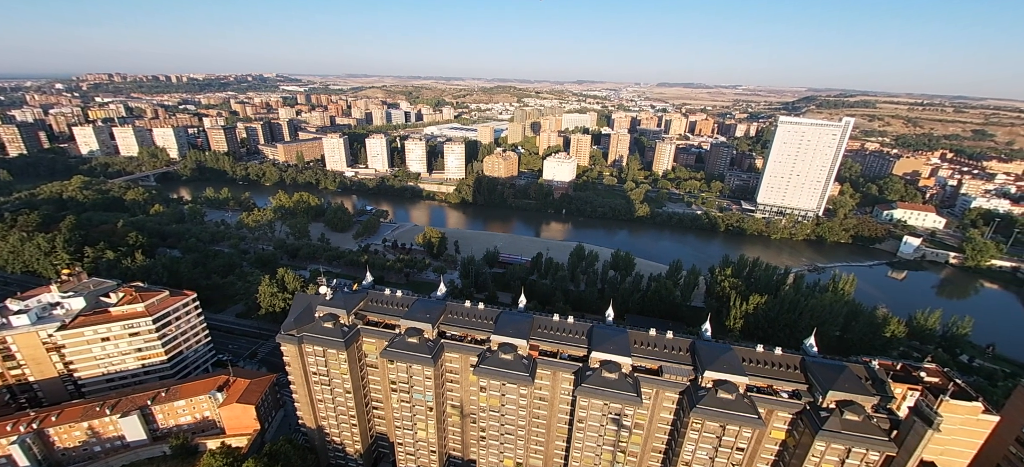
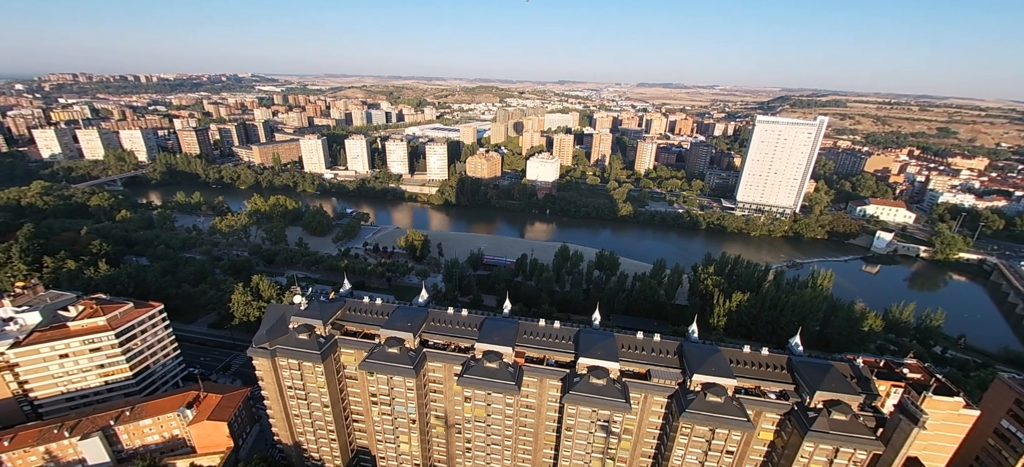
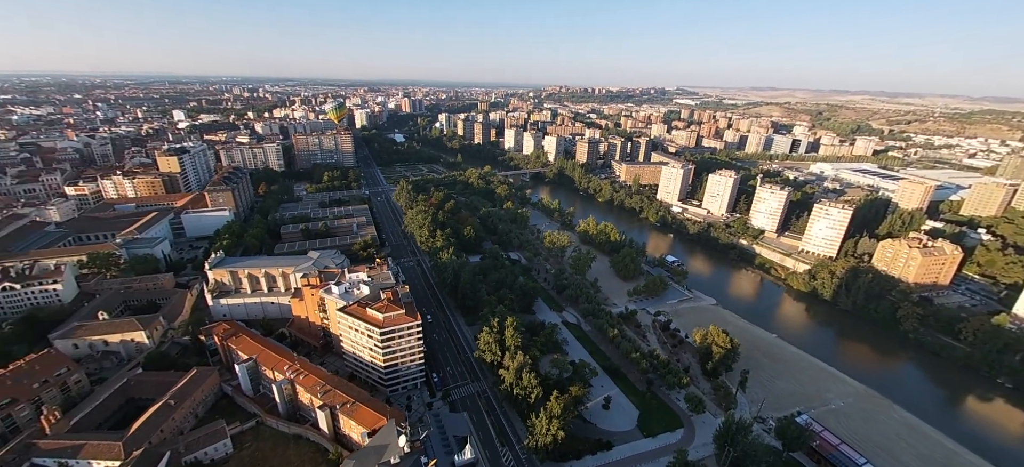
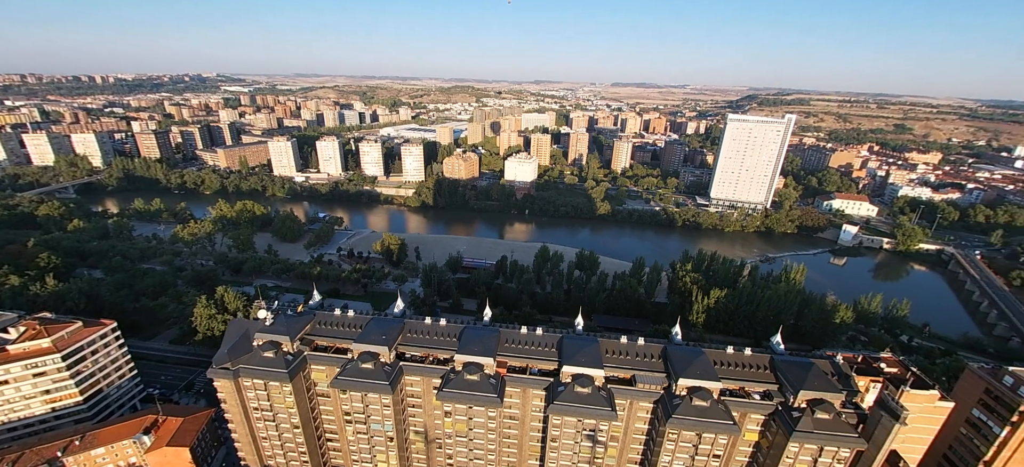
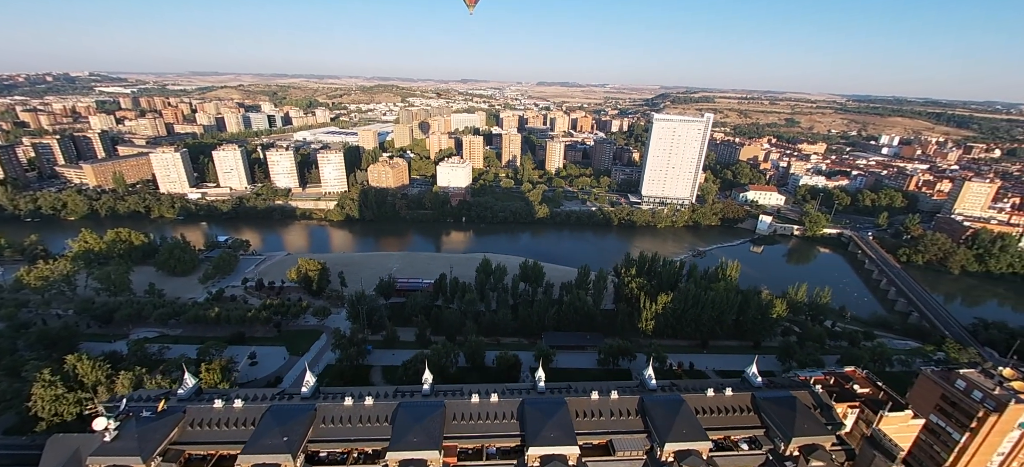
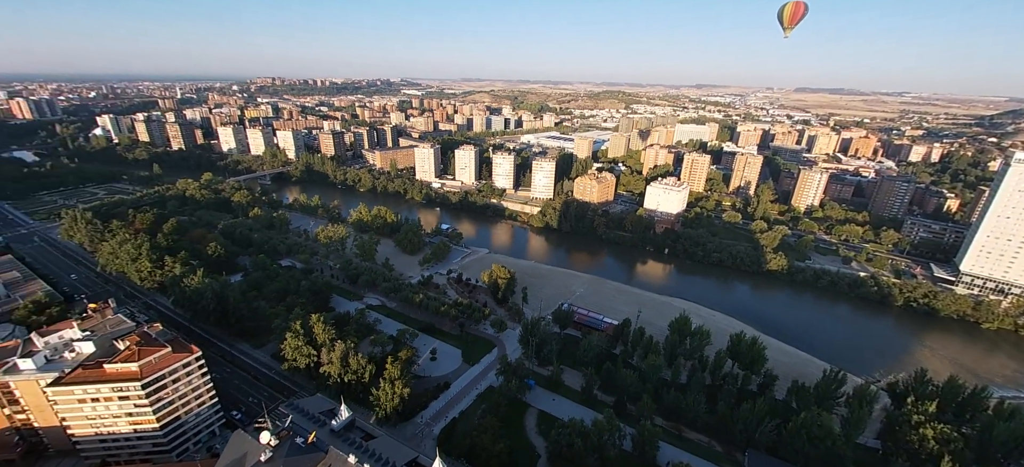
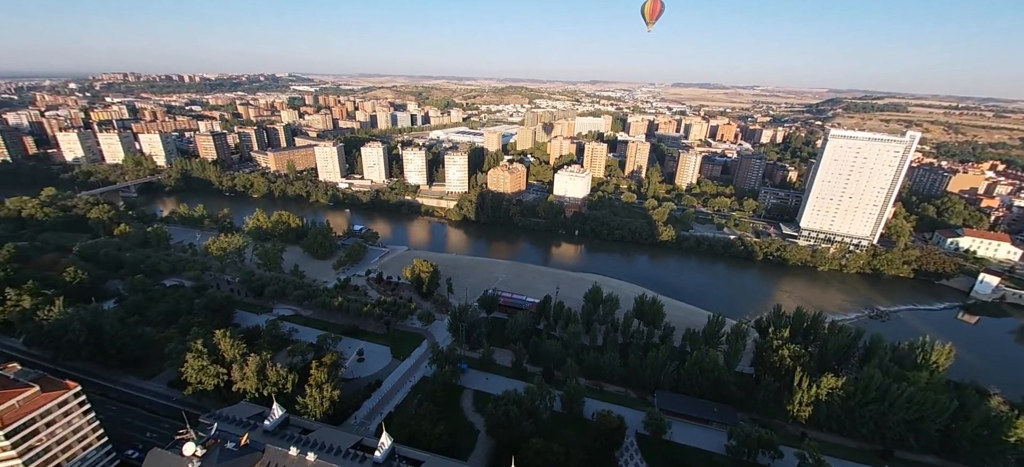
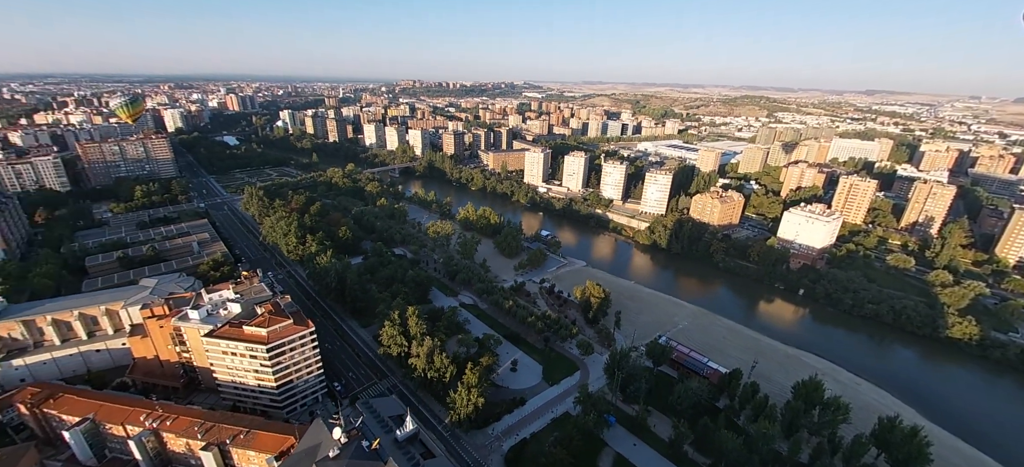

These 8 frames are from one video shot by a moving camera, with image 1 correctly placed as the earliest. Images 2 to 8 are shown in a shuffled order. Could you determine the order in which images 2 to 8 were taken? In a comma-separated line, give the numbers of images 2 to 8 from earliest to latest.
2, 4, 5, 7, 6, 8, 3
